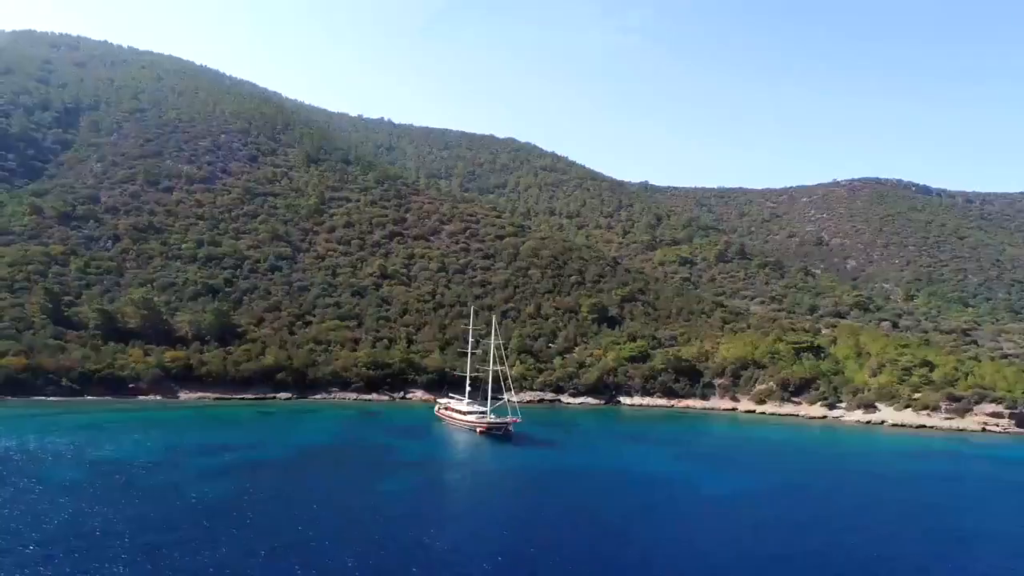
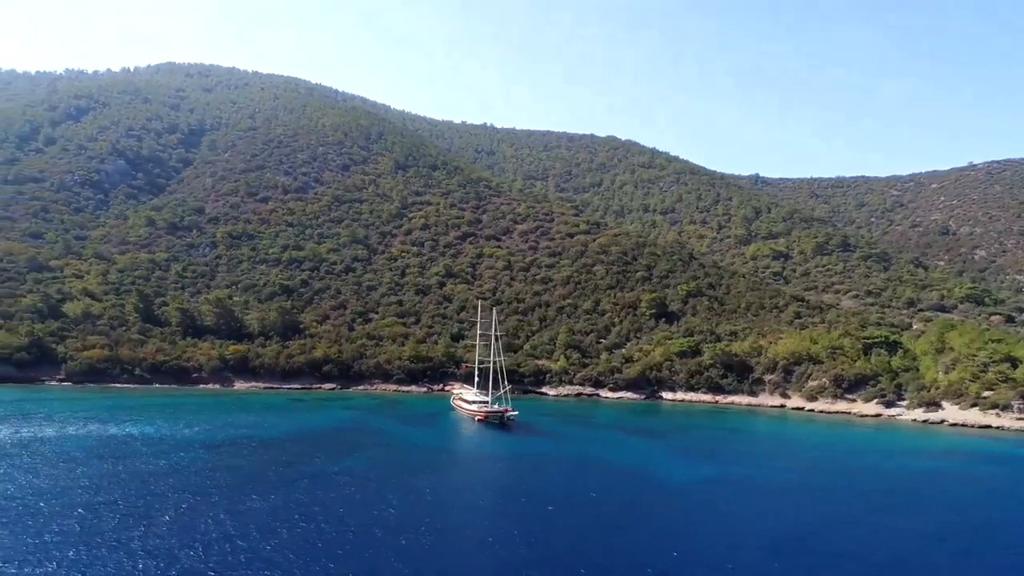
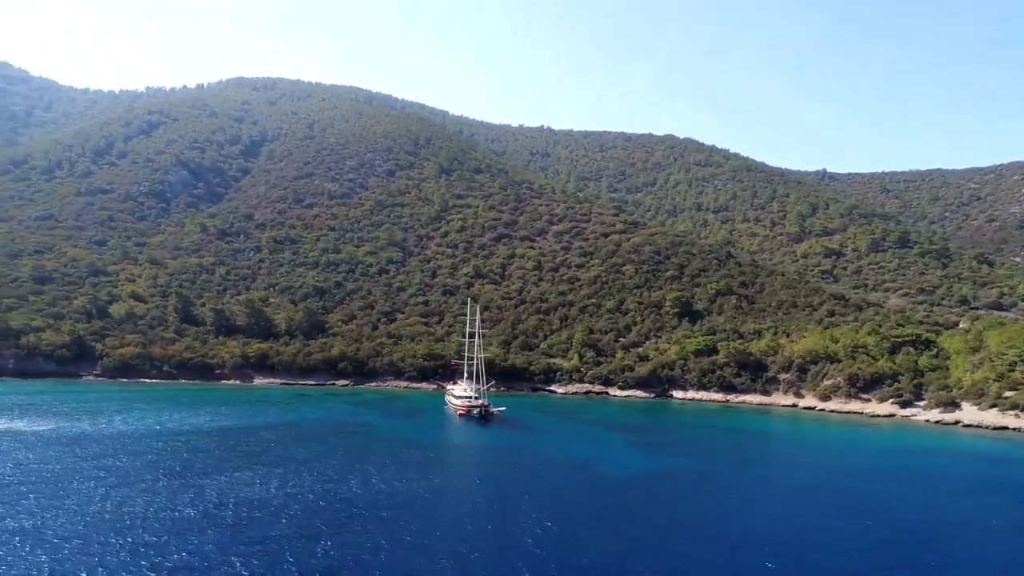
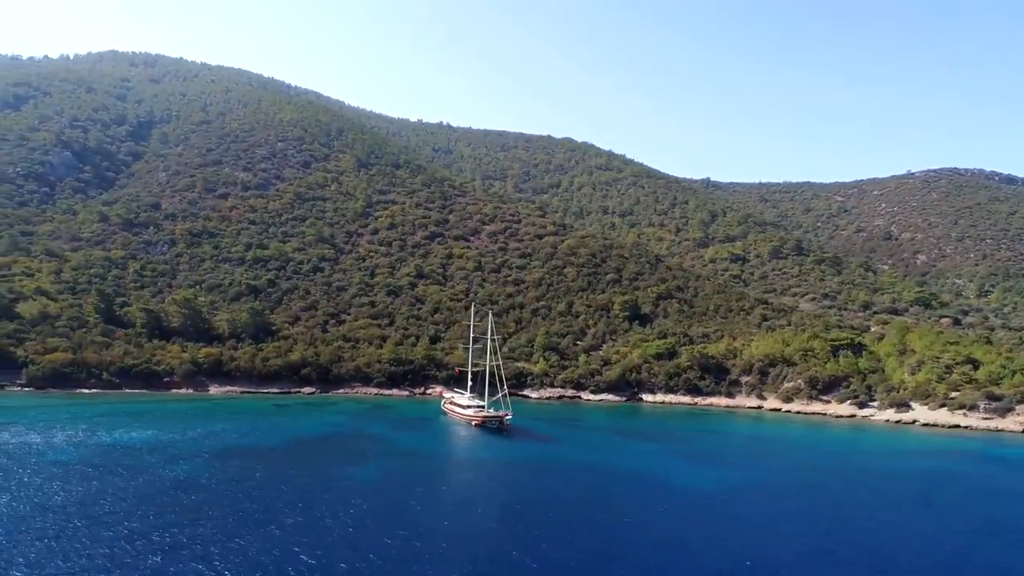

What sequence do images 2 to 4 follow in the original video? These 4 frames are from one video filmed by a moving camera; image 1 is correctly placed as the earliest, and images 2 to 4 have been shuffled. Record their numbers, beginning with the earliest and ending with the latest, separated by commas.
4, 2, 3
